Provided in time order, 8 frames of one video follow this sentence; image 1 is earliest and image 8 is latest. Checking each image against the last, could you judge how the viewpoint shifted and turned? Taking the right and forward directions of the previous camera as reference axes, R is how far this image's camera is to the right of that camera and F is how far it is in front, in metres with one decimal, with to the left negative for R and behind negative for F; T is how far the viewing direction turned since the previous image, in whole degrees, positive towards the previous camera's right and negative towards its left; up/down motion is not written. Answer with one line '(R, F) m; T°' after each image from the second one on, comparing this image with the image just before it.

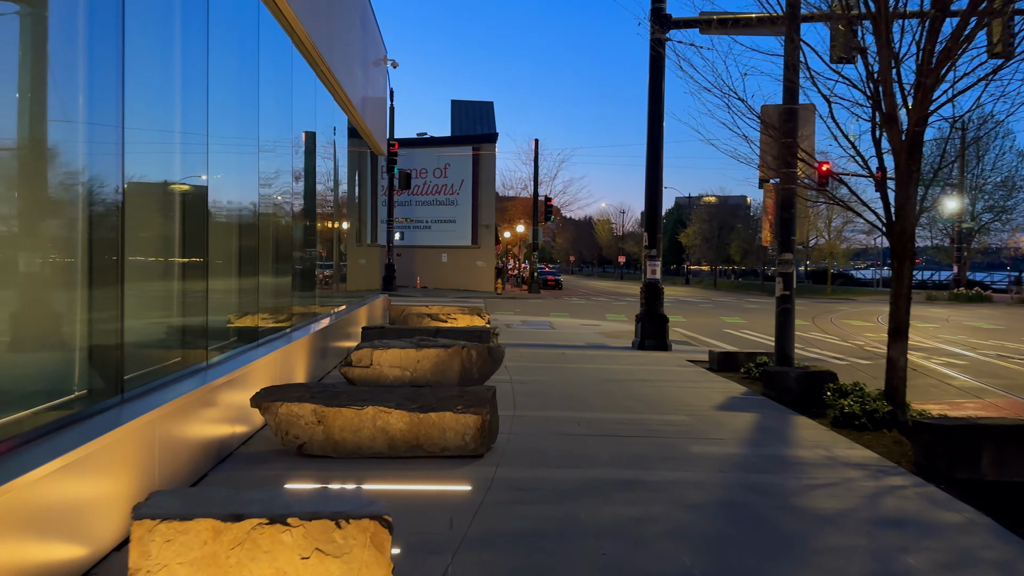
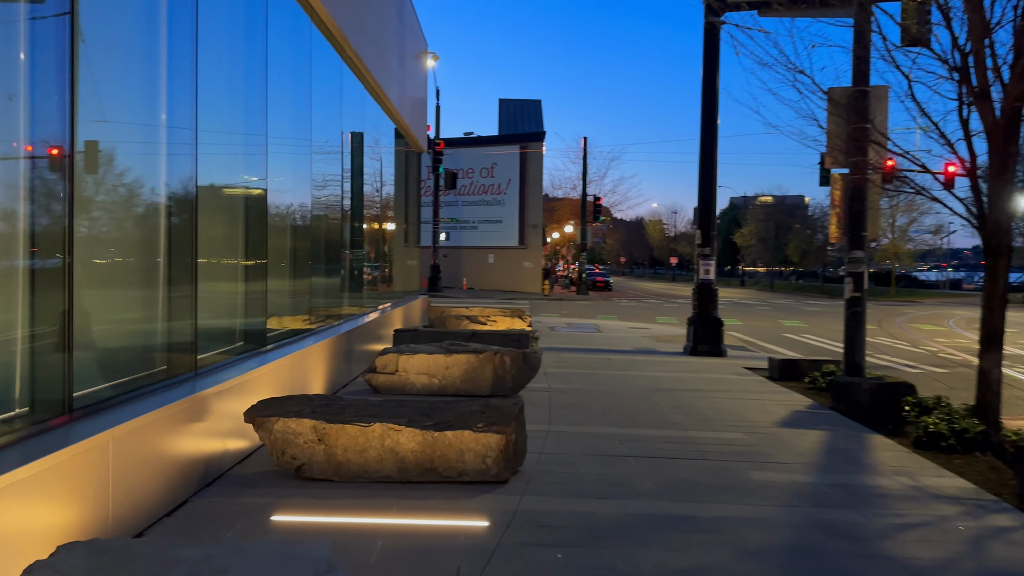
(+0.1, +0.7) m; -4°
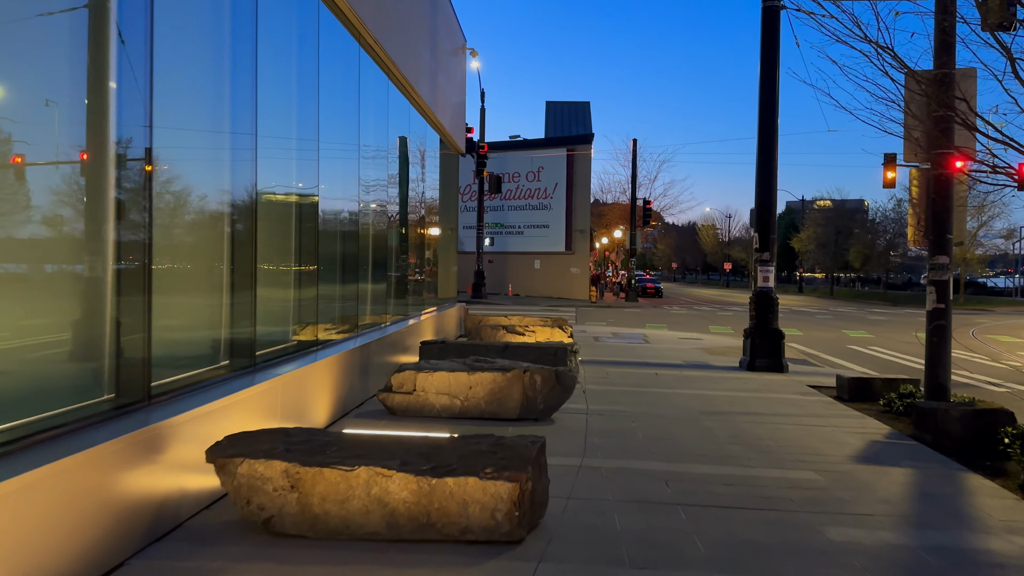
(+0.2, +0.9) m; -4°
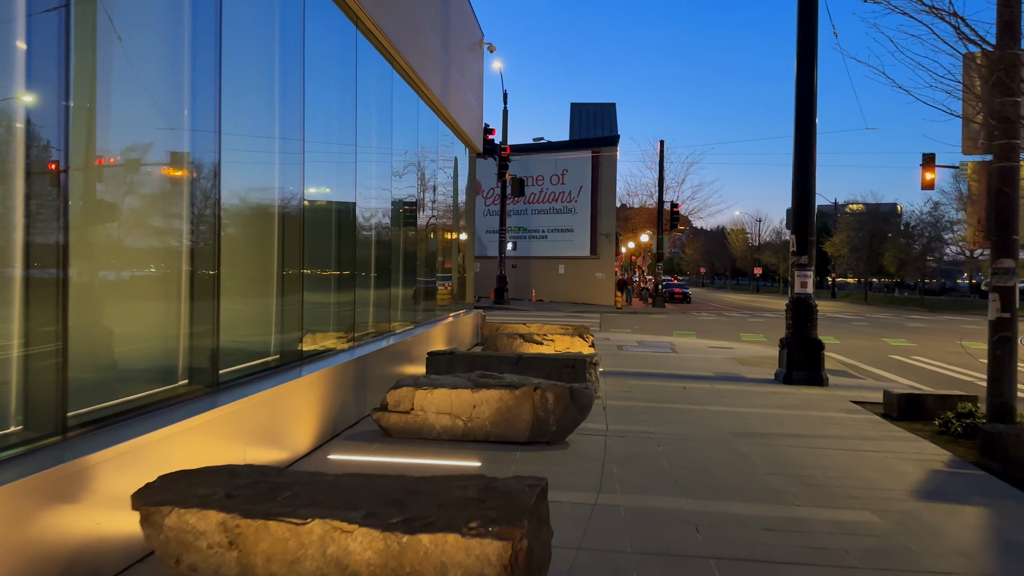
(+0.1, +0.7) m; -2°
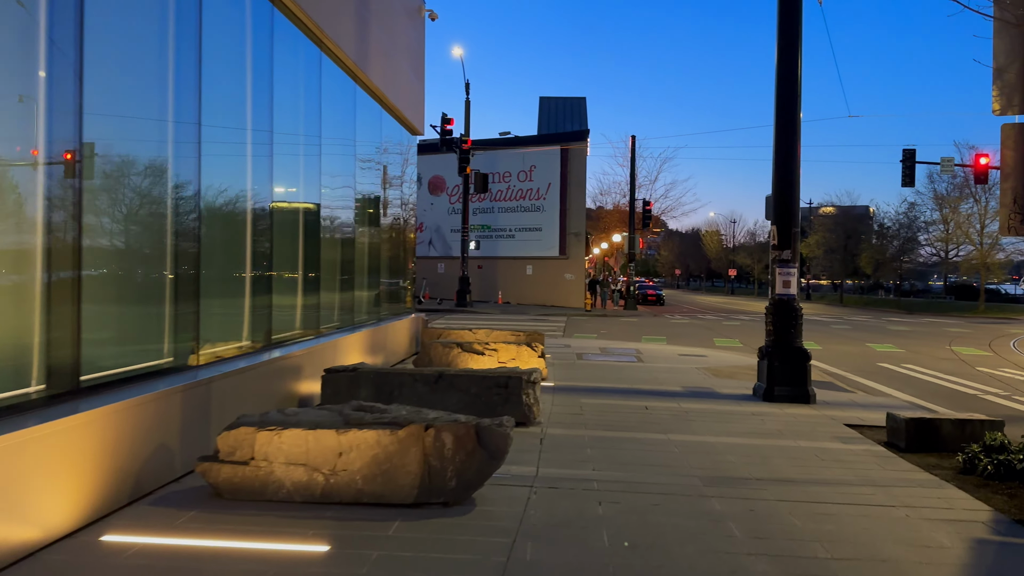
(+0.5, +1.8) m; +2°
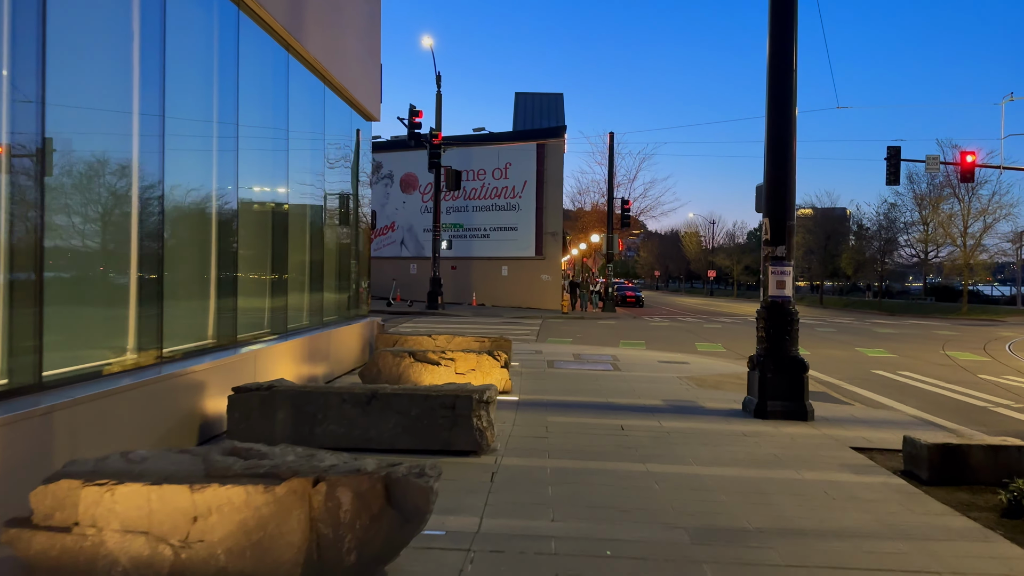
(+0.2, +1.2) m; +1°
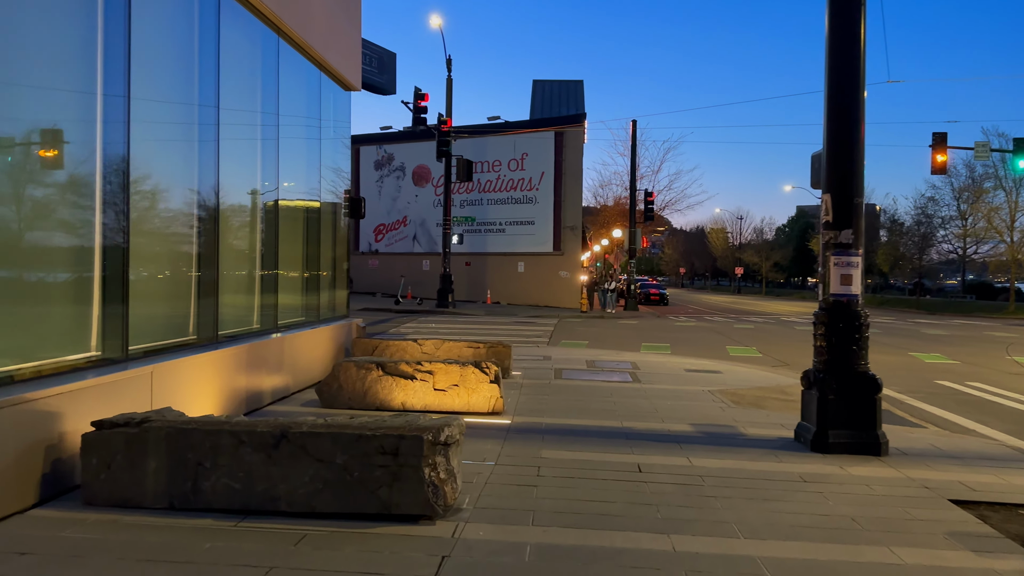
(+0.3, +1.7) m; -2°
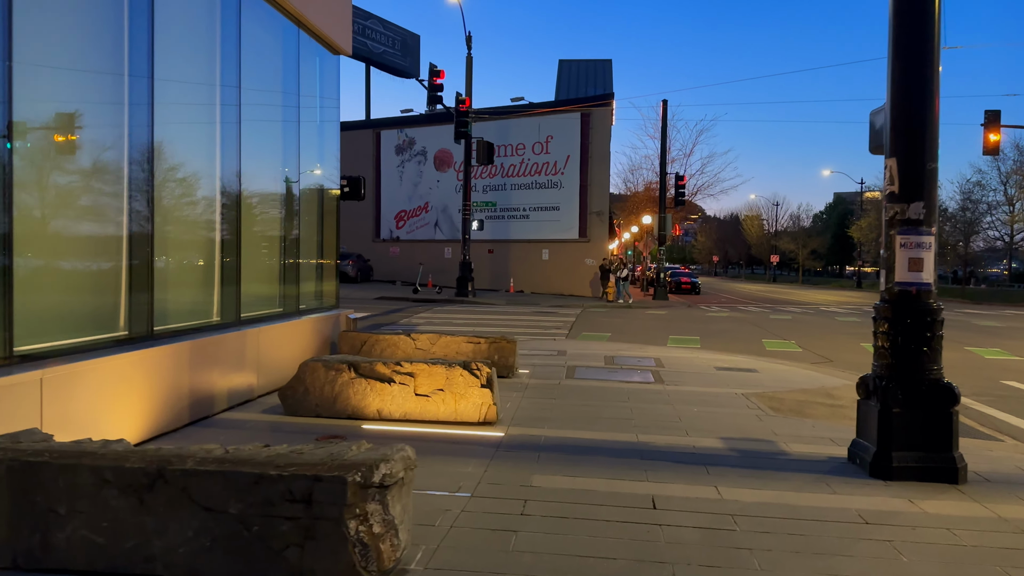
(+0.3, +1.1) m; -2°
